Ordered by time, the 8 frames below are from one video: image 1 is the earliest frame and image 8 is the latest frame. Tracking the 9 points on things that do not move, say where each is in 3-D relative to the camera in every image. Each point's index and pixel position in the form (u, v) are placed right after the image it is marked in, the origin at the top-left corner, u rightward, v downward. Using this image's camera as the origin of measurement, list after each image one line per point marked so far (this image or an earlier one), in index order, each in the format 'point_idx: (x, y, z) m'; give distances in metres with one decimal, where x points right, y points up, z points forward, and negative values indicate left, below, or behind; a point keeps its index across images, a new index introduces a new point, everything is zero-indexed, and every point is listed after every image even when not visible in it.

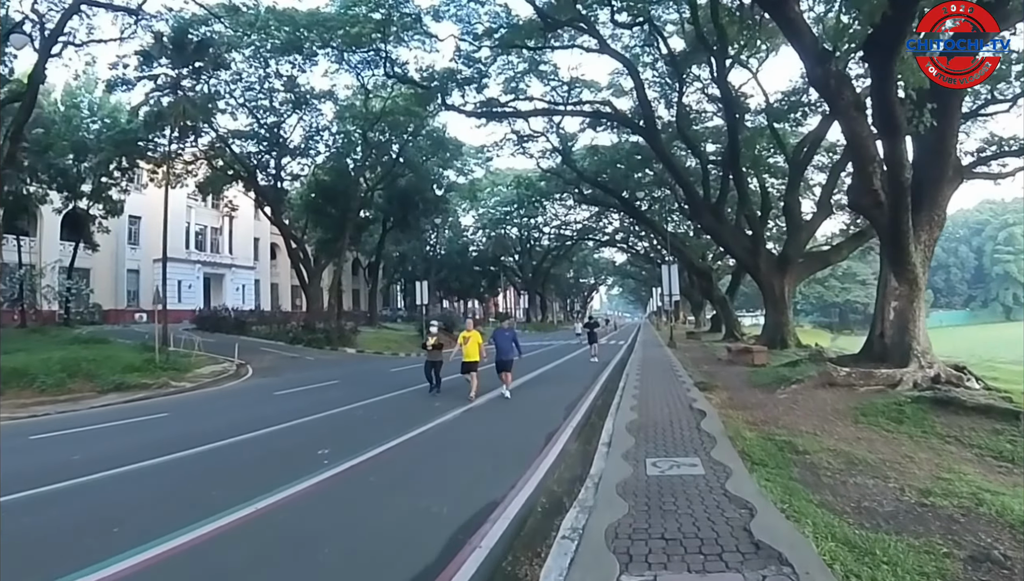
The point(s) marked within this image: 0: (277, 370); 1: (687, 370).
0: (-5.6, -1.8, +19.3) m
1: (+3.6, -1.7, +16.8) m
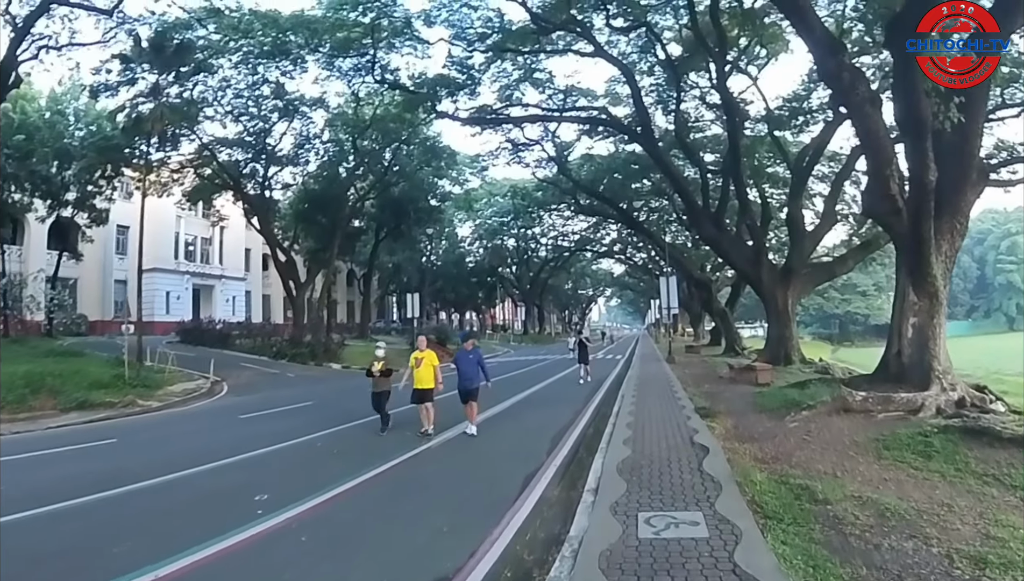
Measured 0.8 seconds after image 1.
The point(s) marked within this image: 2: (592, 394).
0: (-5.8, -2.1, +18.3) m
1: (+3.4, -2.0, +15.9) m
2: (+1.6, -2.3, +17.2) m
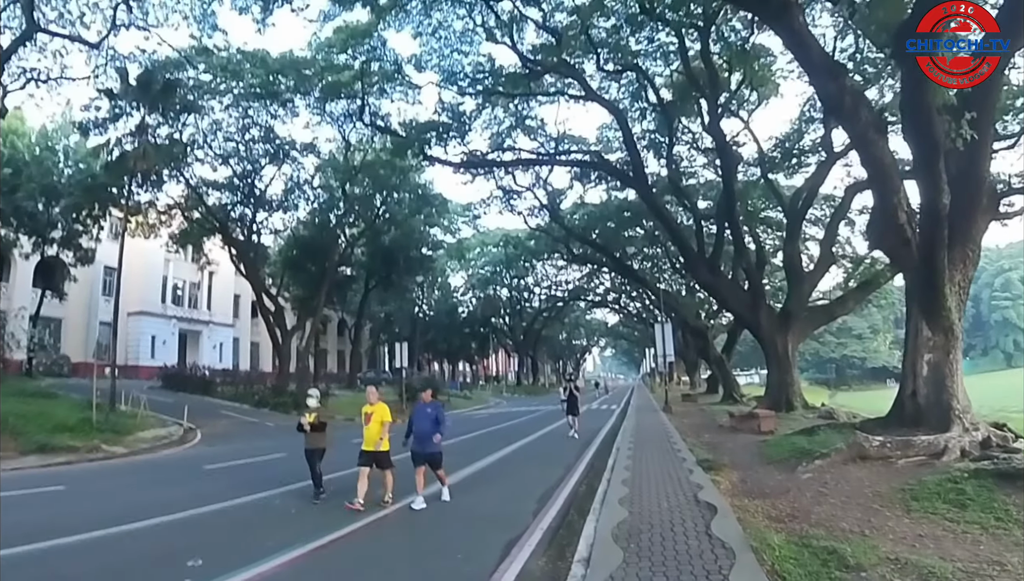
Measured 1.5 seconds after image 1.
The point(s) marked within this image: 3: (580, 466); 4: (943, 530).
0: (-6.0, -3.1, +17.4) m
1: (+3.2, -2.8, +15.1) m
2: (+1.4, -3.2, +16.4) m
3: (+1.0, -2.9, +13.4) m
4: (+3.7, -2.1, +7.1) m
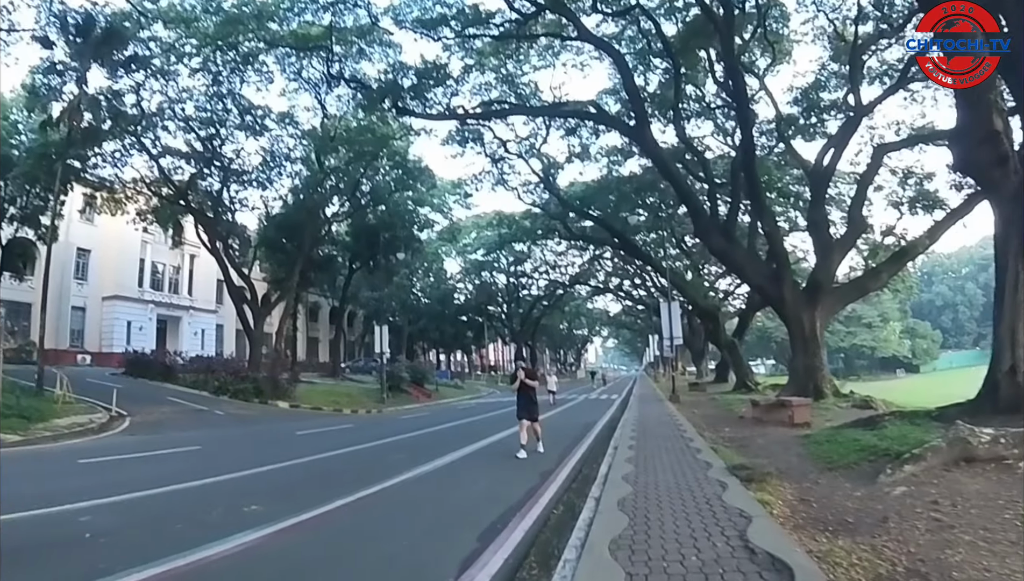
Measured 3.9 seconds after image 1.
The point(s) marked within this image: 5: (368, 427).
0: (-6.3, -2.5, +14.9) m
1: (+2.9, -2.2, +12.5) m
2: (+1.0, -2.7, +13.8) m
3: (+0.7, -2.4, +10.8) m
4: (+3.3, -1.6, +4.5) m
5: (-3.5, -3.2, +19.1) m
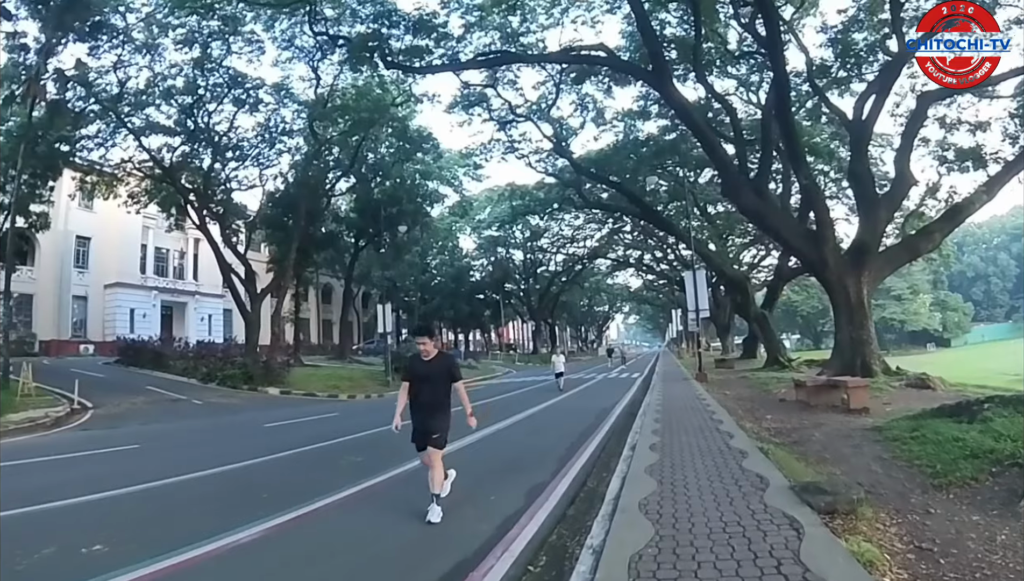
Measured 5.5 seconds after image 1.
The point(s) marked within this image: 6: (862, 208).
0: (-6.2, -2.2, +13.4) m
1: (+2.9, -1.7, +10.7) m
2: (+1.1, -2.2, +12.1) m
3: (+0.7, -2.0, +9.1) m
4: (+3.1, -1.3, +2.7) m
5: (-3.2, -2.6, +17.5) m
6: (+7.1, +1.6, +16.8) m
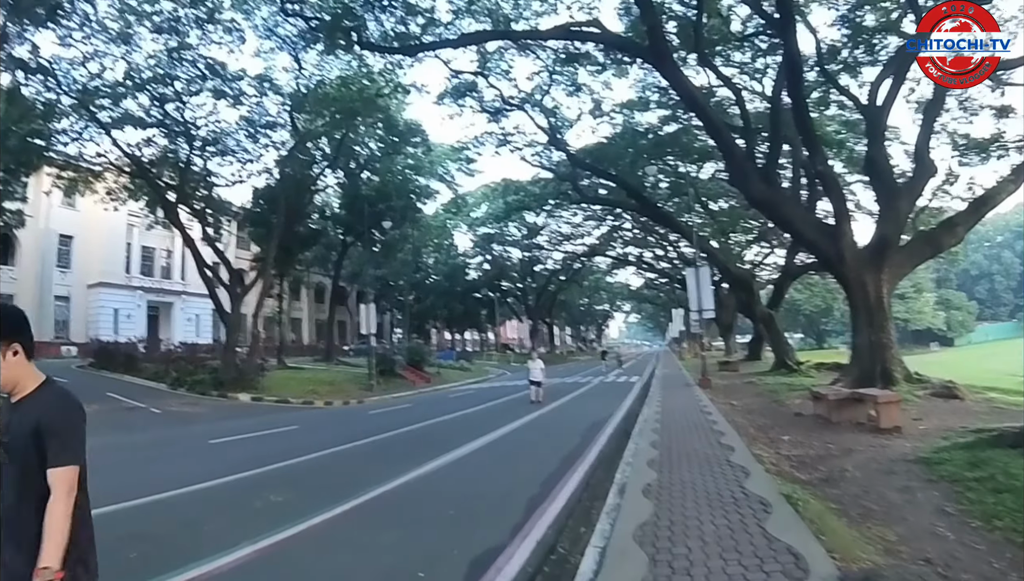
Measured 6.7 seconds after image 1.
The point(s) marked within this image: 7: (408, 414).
0: (-6.5, -2.2, +12.1) m
1: (+2.7, -1.7, +9.5) m
2: (+0.9, -2.2, +10.8) m
3: (+0.4, -2.0, +7.8) m
4: (+2.9, -1.3, +1.4) m
5: (-3.5, -2.6, +16.3) m
6: (+6.8, +1.6, +15.5) m
7: (-2.3, -2.7, +18.0) m
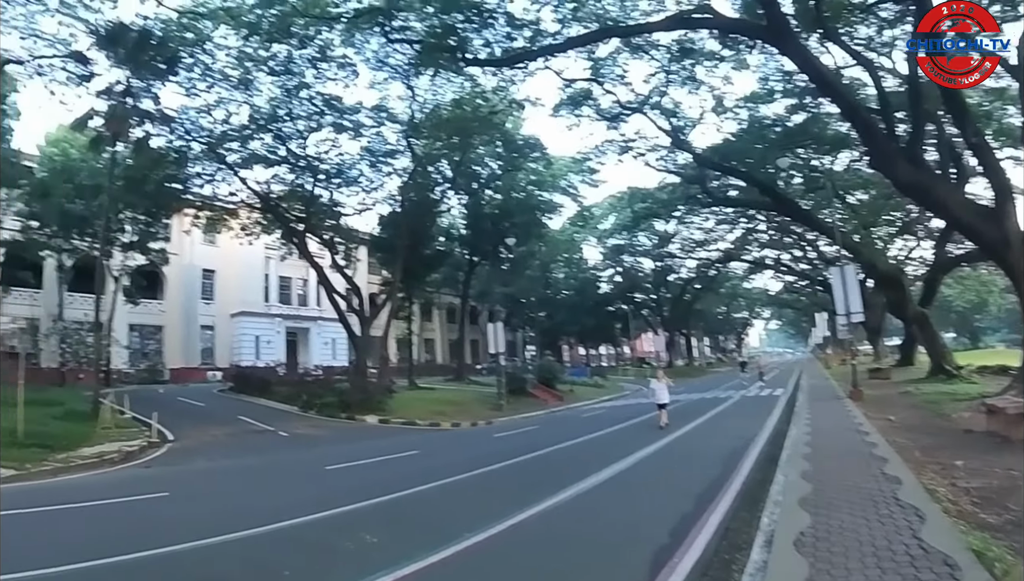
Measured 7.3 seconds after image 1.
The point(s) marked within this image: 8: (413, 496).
0: (-4.6, -2.7, +12.2) m
1: (+3.9, -1.7, +8.2) m
2: (+2.4, -2.3, +9.8) m
3: (+1.5, -2.0, +6.9) m
4: (+2.9, -1.2, +0.2) m
5: (-1.0, -3.0, +15.9) m
6: (+8.8, +1.7, +13.5) m
7: (+0.5, -3.1, +17.4) m
8: (-1.3, -2.6, +10.6) m
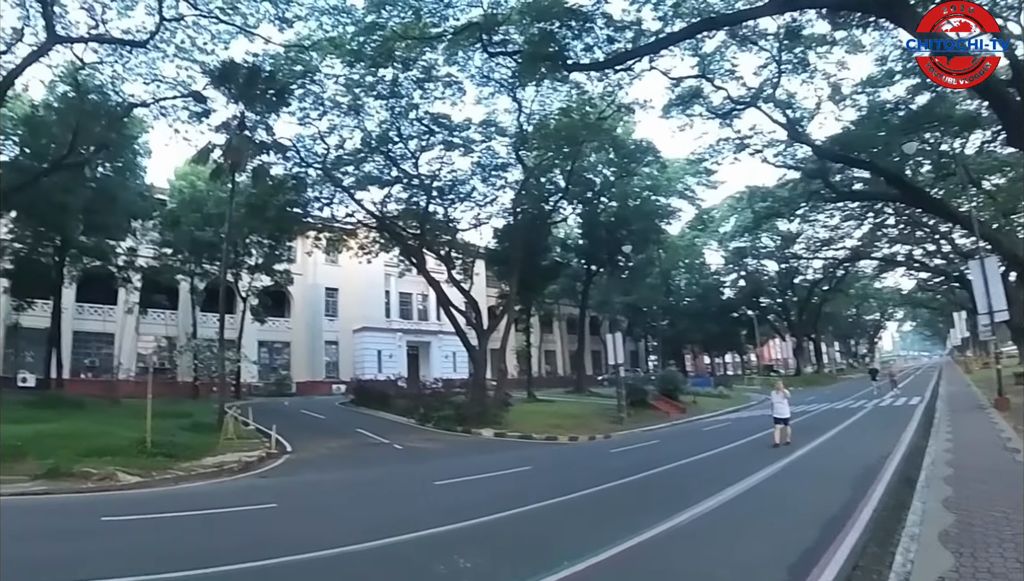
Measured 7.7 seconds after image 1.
0: (-3.0, -2.9, +12.6) m
1: (+4.8, -1.7, +7.2) m
2: (+3.6, -2.3, +9.1) m
3: (+2.2, -2.0, +6.4) m
4: (+2.4, -1.1, -0.4) m
5: (+1.2, -3.2, +15.6) m
6: (+10.4, +1.9, +11.8) m
7: (+2.9, -3.2, +16.8) m
8: (0.0, -2.8, +10.4) m
